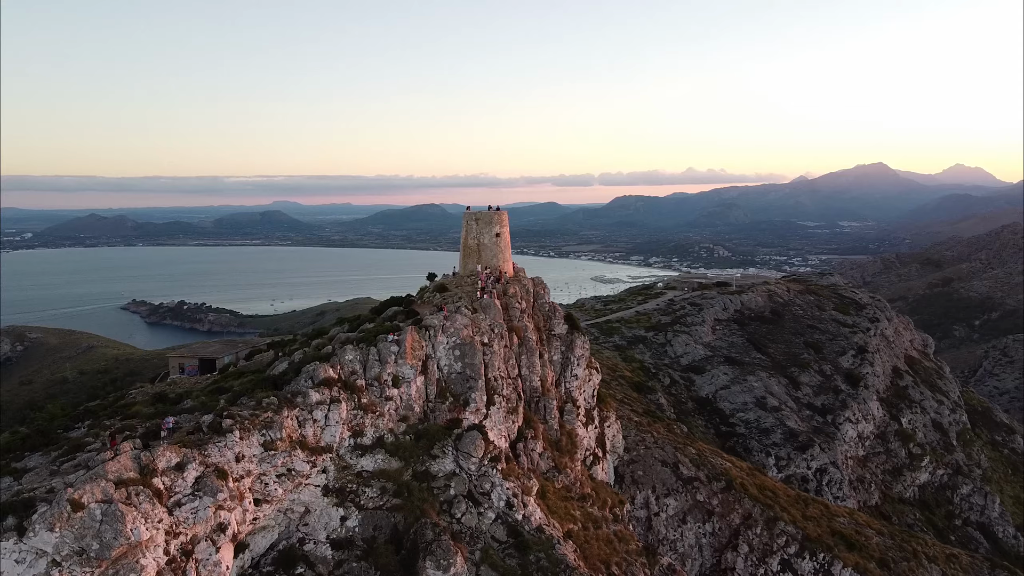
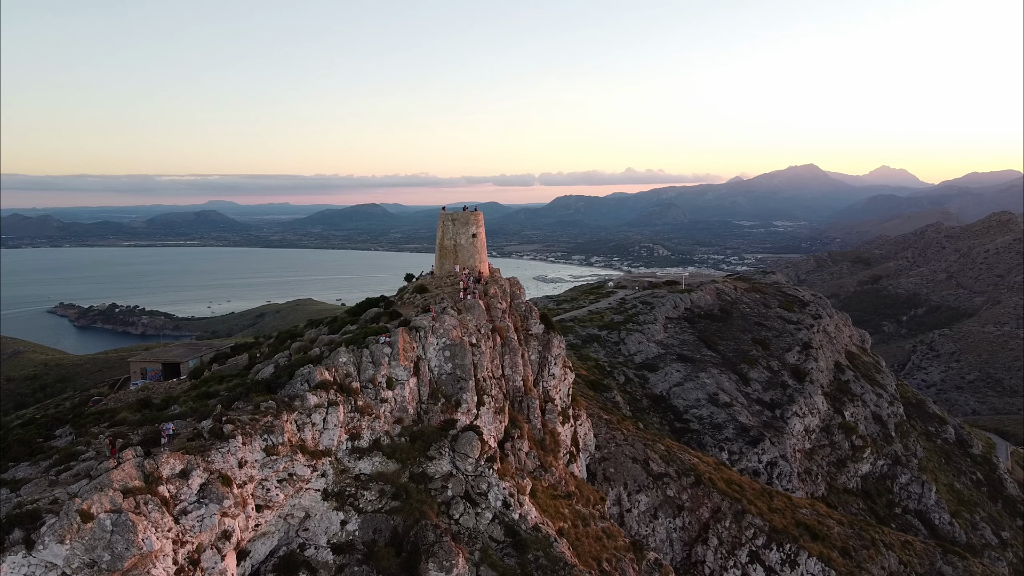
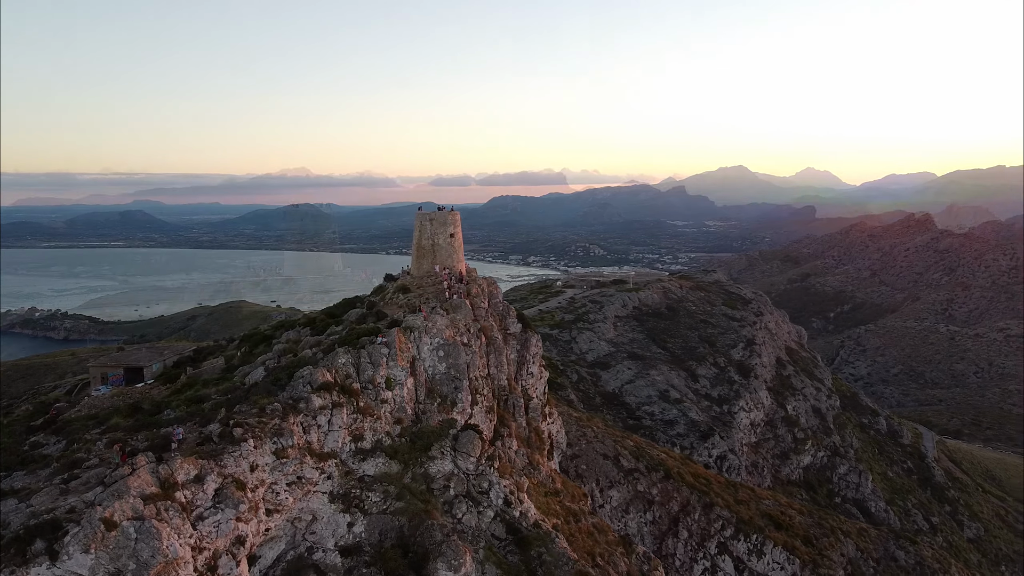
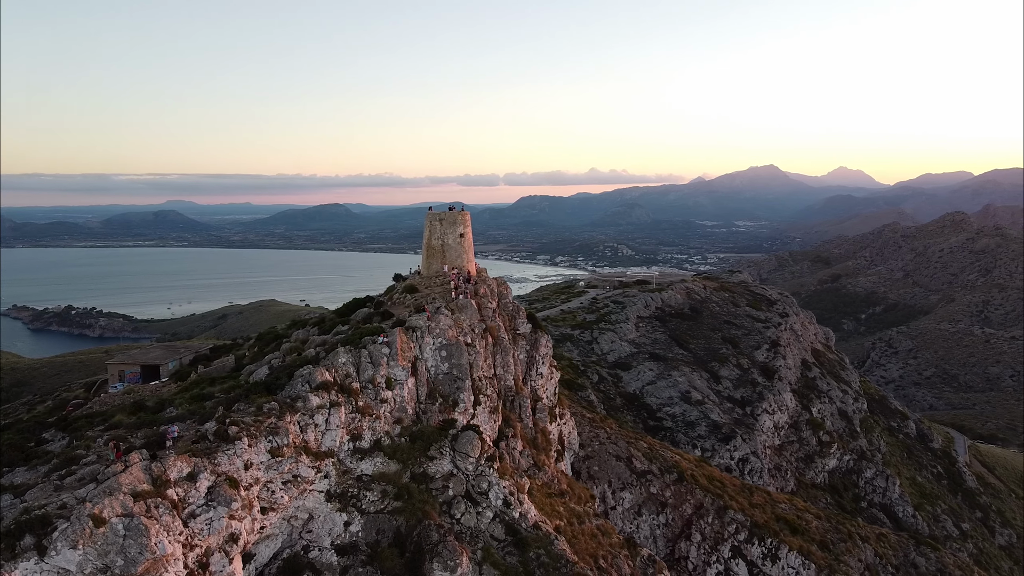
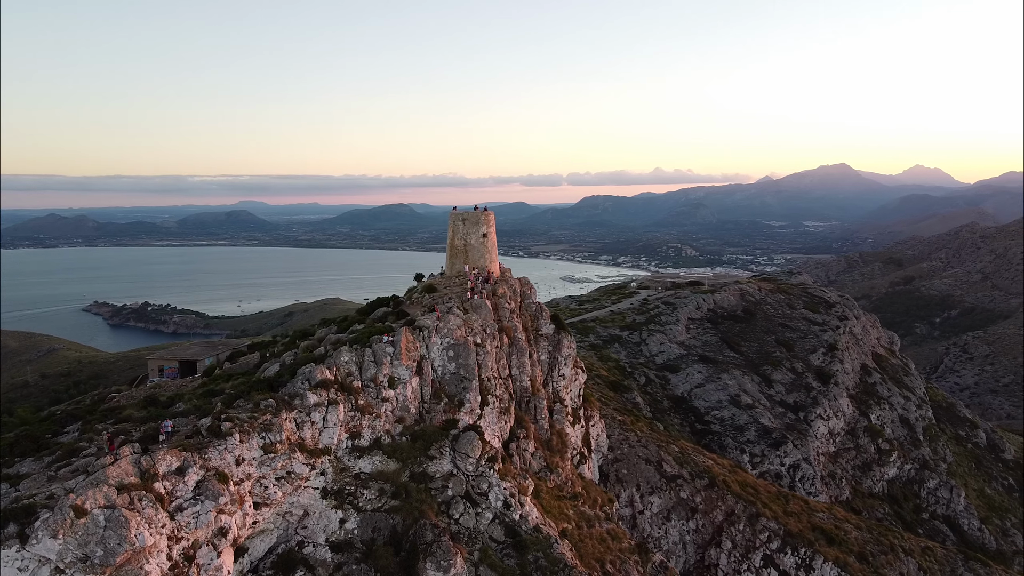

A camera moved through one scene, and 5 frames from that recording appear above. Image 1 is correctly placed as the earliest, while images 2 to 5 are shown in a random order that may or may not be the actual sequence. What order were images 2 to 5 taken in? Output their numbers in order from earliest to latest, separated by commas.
5, 2, 4, 3
